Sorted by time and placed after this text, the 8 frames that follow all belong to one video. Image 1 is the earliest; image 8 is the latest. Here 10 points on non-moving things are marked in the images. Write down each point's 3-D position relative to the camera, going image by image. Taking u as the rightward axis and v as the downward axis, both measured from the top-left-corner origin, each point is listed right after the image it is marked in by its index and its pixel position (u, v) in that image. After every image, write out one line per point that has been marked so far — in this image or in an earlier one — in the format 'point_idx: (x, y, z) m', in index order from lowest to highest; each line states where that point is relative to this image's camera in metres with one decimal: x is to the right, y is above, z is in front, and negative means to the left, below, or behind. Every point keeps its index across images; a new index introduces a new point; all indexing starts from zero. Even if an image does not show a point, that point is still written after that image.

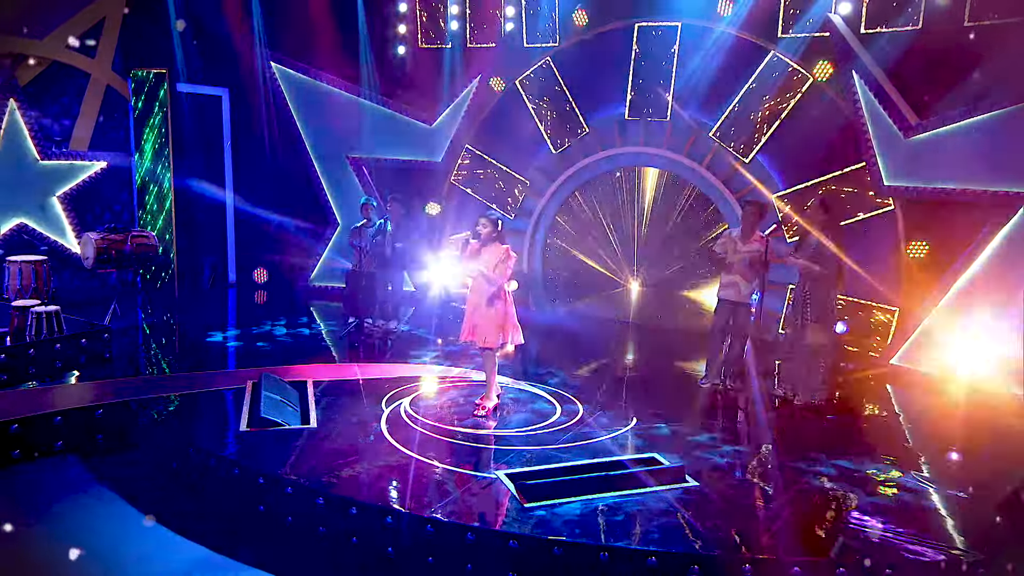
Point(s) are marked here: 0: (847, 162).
0: (+3.1, +1.2, +6.2) m
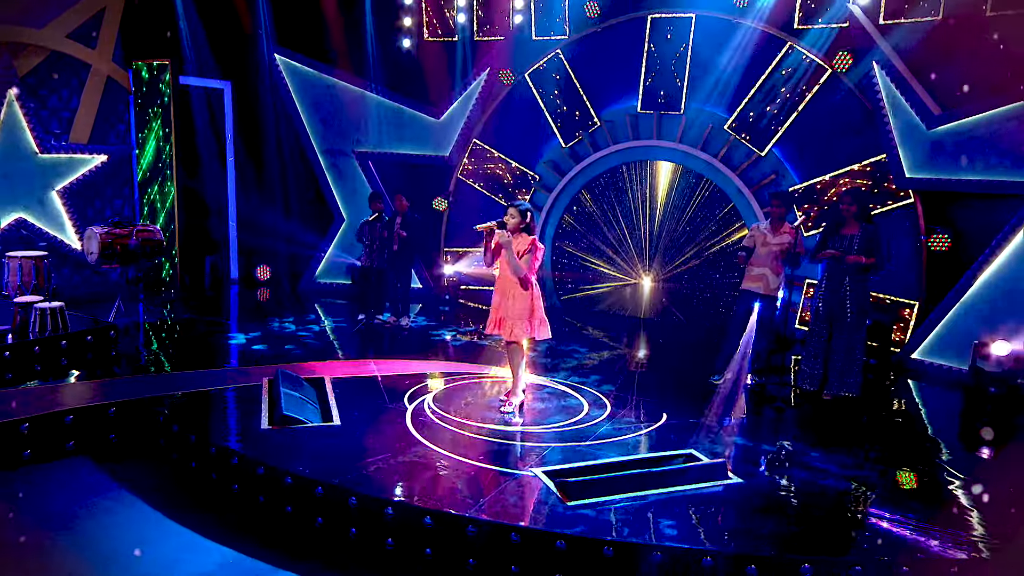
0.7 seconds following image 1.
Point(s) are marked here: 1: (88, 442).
0: (+3.3, +1.3, +6.1) m
1: (-2.7, -1.1, +4.4) m
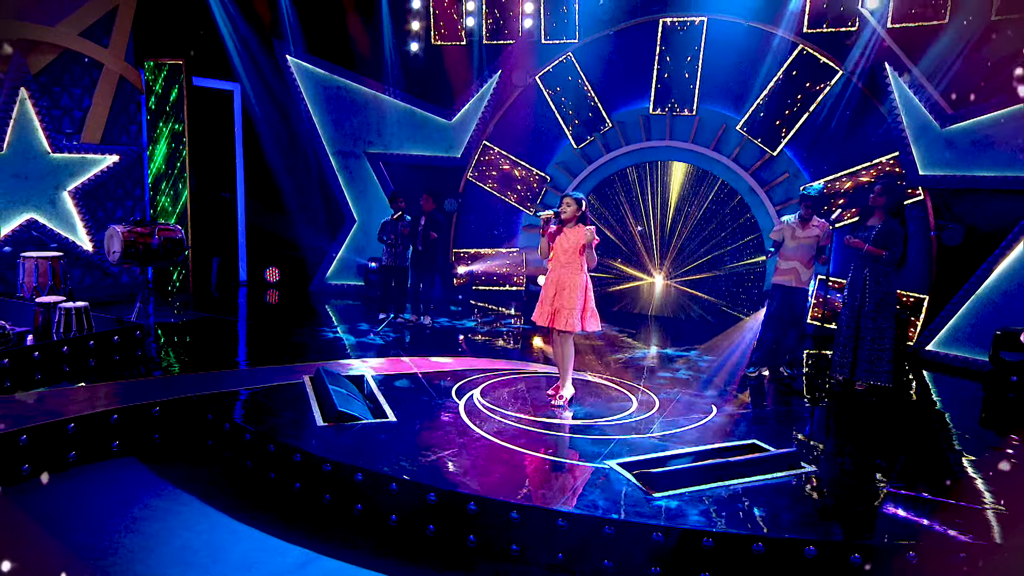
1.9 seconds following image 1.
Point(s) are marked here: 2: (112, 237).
0: (+3.5, +1.3, +6.3) m
1: (-2.4, -1.1, +4.3) m
2: (-3.6, +0.5, +5.9) m
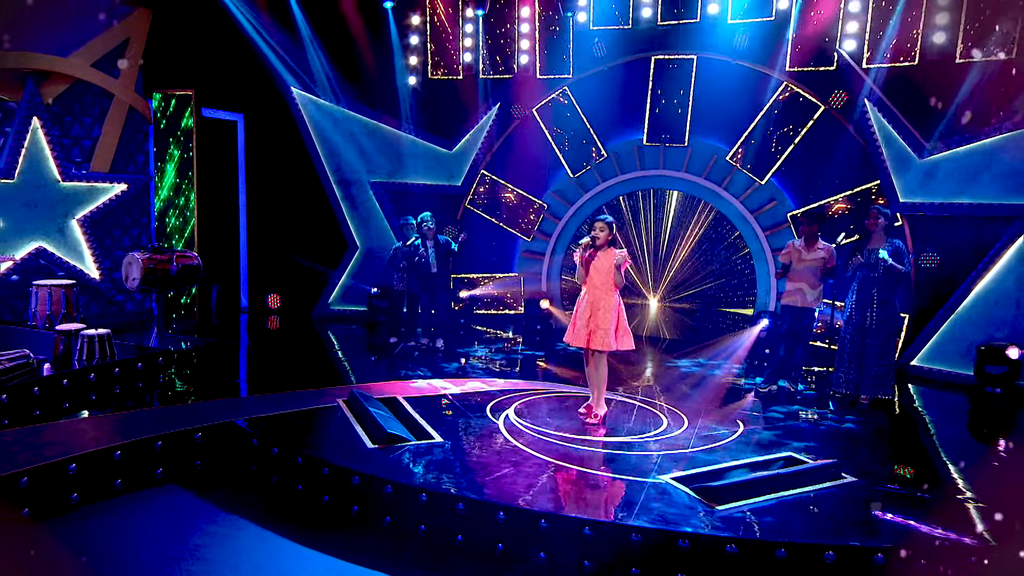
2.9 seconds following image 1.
0: (+3.6, +1.1, +6.8) m
1: (-2.2, -1.2, +4.4) m
2: (-3.4, +0.2, +6.0) m
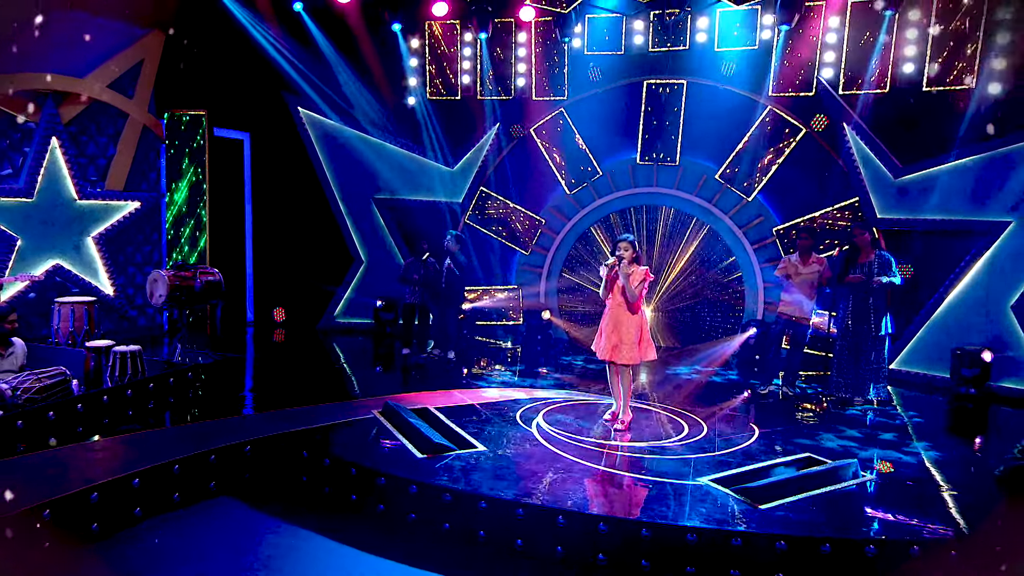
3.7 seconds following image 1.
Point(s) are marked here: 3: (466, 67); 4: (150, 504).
0: (+3.7, +1.0, +7.4) m
1: (-2.0, -1.3, +4.6) m
2: (-3.3, +0.1, +6.2) m
3: (-0.6, +2.8, +8.4) m
4: (-2.3, -1.4, +4.2) m
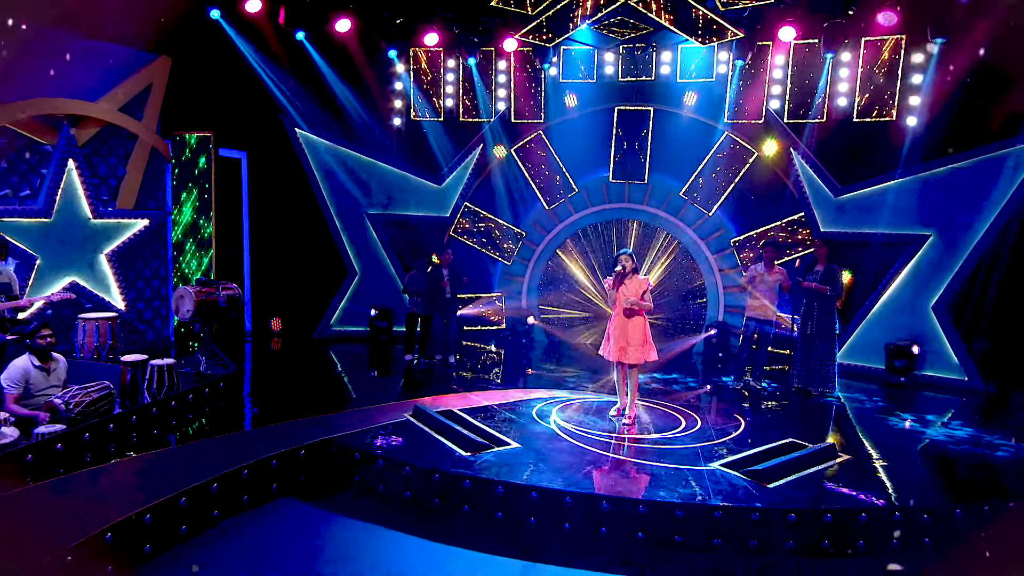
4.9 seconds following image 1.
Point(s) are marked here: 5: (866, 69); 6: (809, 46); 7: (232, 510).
0: (+3.5, +0.9, +8.5) m
1: (-1.7, -1.5, +5.1) m
2: (-3.2, -0.1, +6.6) m
3: (-0.8, +2.7, +9.0) m
4: (-2.0, -1.5, +4.7) m
5: (+4.1, +2.6, +7.8) m
6: (+3.6, +2.9, +8.0) m
7: (-2.0, -1.5, +4.7) m
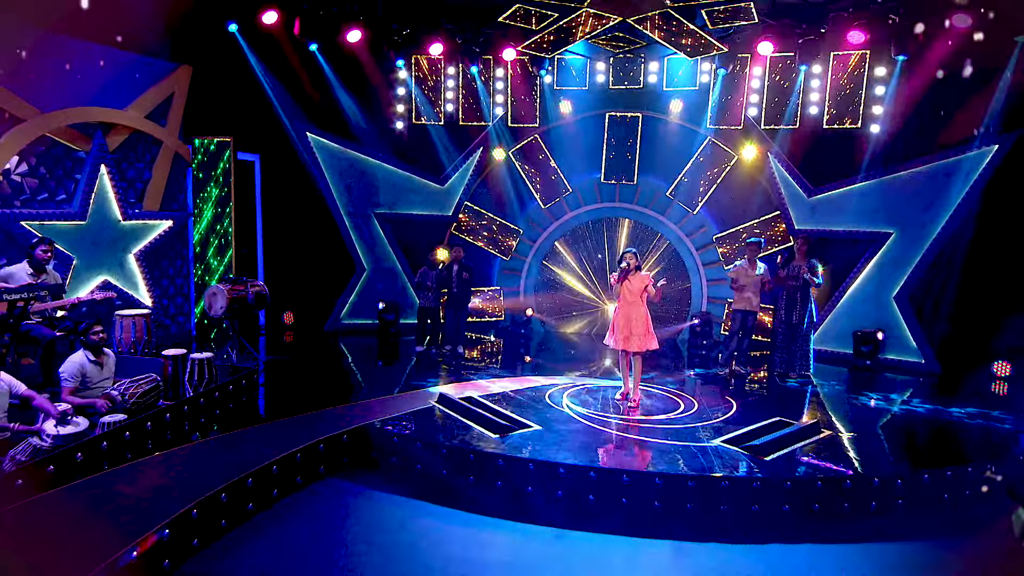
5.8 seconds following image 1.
0: (+3.5, +1.0, +9.3) m
1: (-1.6, -1.5, +5.7) m
2: (-3.1, -0.1, +7.0) m
3: (-0.8, +2.8, +9.6) m
4: (-1.8, -1.5, +5.3) m
5: (+4.2, +2.7, +8.5) m
6: (+3.6, +3.0, +8.7) m
7: (-1.8, -1.5, +5.3) m
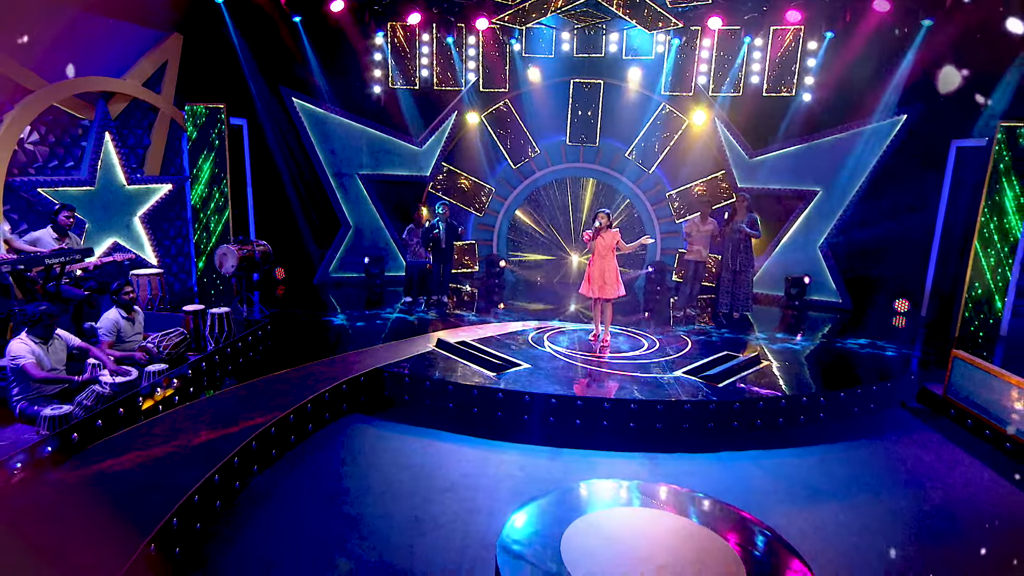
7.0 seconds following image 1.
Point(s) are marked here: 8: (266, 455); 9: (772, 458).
0: (+3.1, +1.8, +10.4) m
1: (-1.6, -1.1, +6.6) m
2: (-3.3, +0.4, +7.7) m
3: (-1.2, +3.5, +10.2) m
4: (-1.8, -1.2, +6.2) m
5: (+3.8, +3.4, +9.6) m
6: (+3.2, +3.7, +9.7) m
7: (-1.8, -1.2, +6.2) m
8: (-2.1, -1.4, +5.6) m
9: (+2.3, -1.5, +5.9) m
